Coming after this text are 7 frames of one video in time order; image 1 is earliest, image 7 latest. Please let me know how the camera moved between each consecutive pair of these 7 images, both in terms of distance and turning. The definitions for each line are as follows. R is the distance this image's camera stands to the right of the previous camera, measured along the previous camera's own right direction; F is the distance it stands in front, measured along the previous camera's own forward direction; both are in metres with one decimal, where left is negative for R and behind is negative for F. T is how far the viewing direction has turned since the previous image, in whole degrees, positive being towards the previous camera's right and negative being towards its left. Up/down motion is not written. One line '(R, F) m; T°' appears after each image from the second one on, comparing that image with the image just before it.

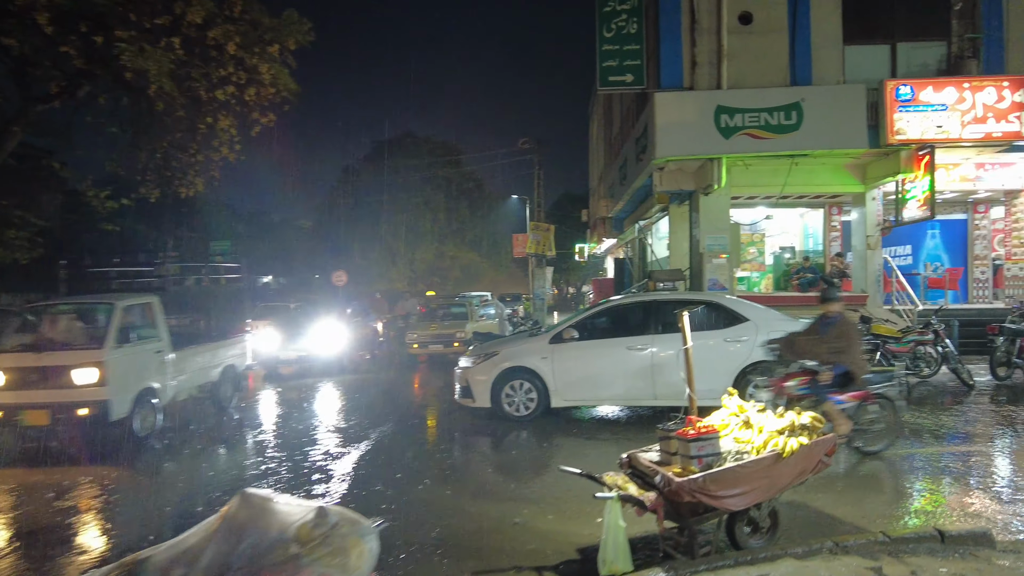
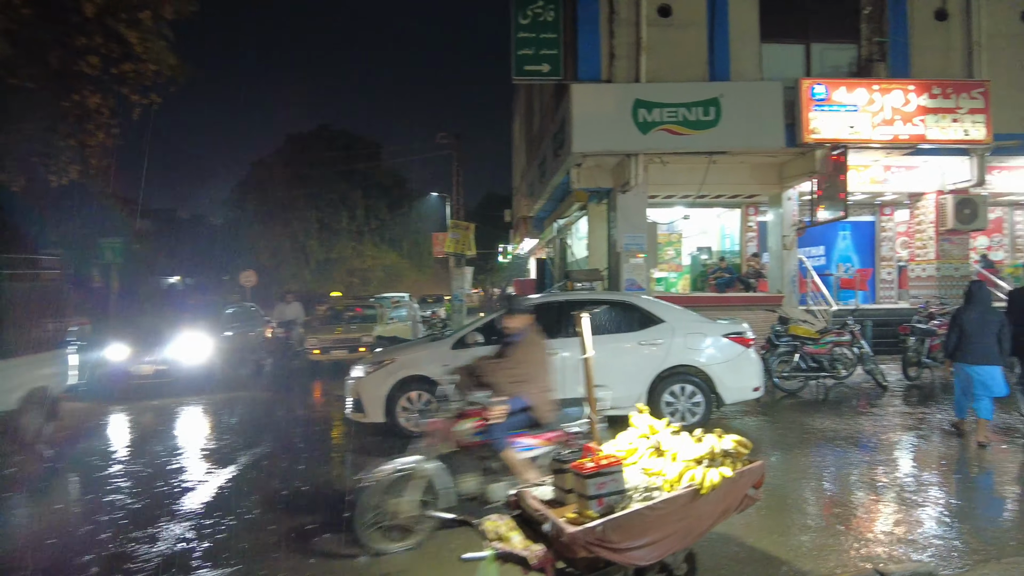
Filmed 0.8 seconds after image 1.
(+0.3, +0.7) m; +6°
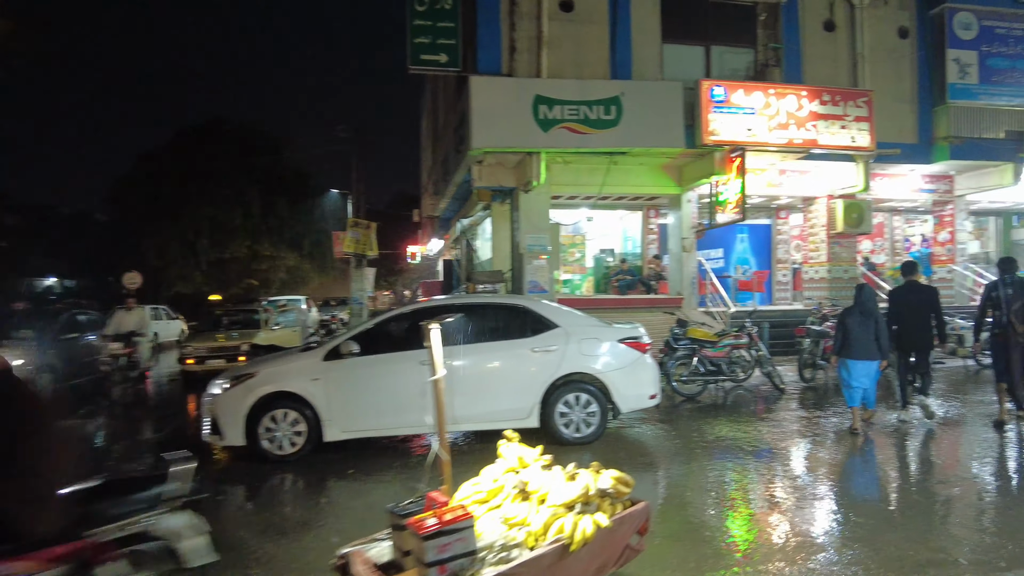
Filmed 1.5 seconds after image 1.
(+0.3, +0.5) m; +7°
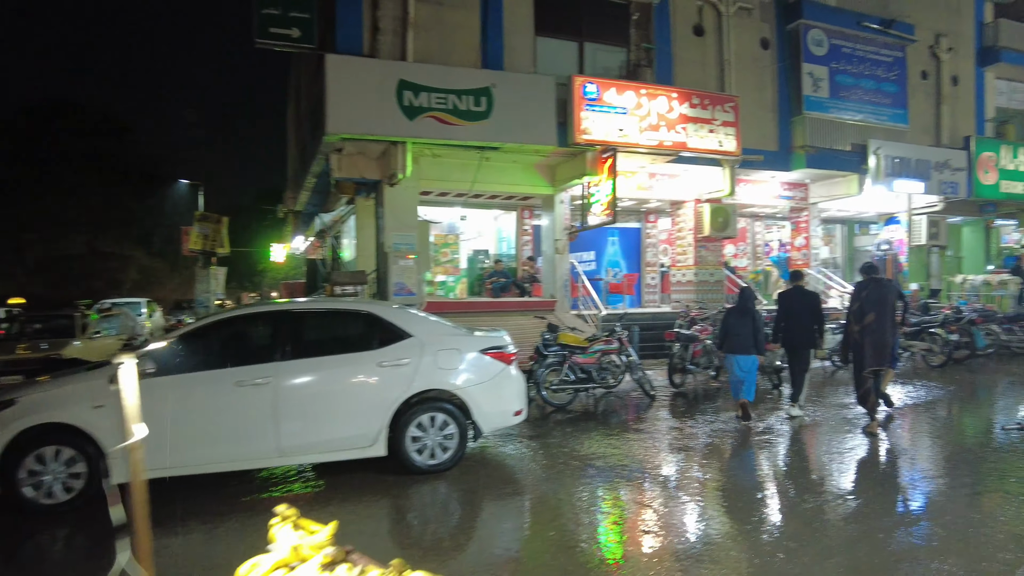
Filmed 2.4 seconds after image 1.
(+0.3, +0.7) m; +10°
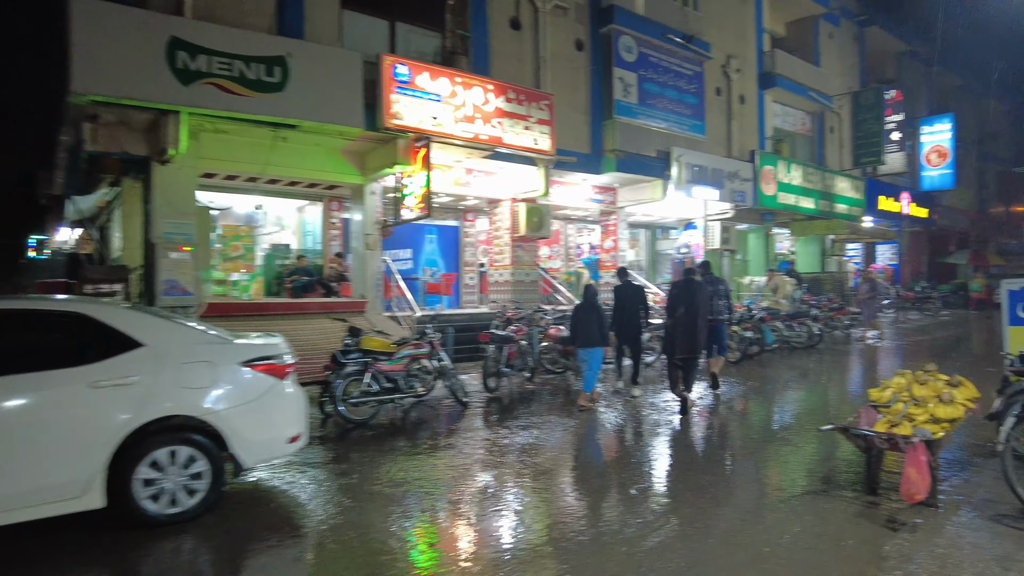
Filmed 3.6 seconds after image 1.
(+0.3, +0.8) m; +15°
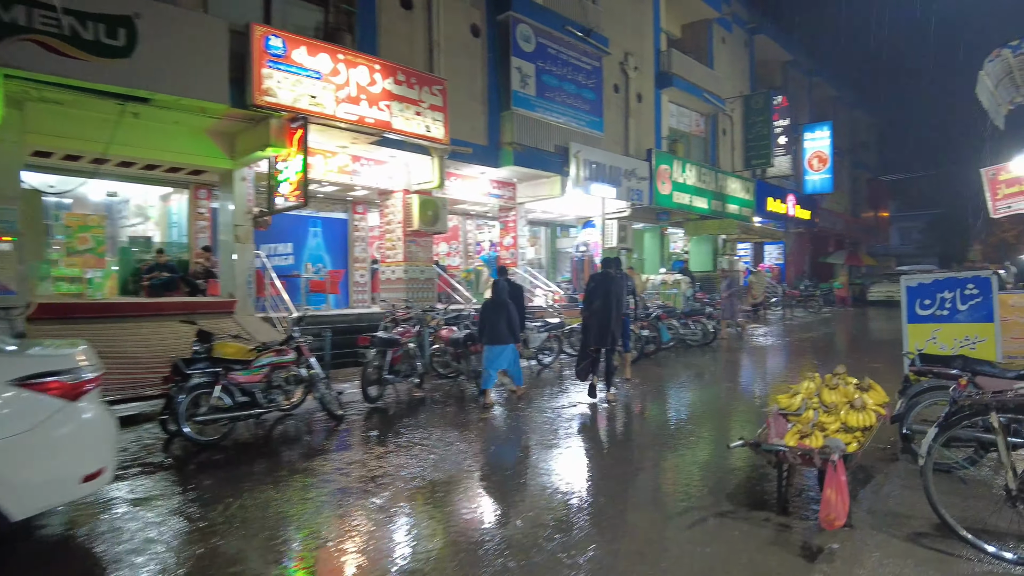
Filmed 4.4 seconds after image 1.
(+0.2, +0.7) m; +8°
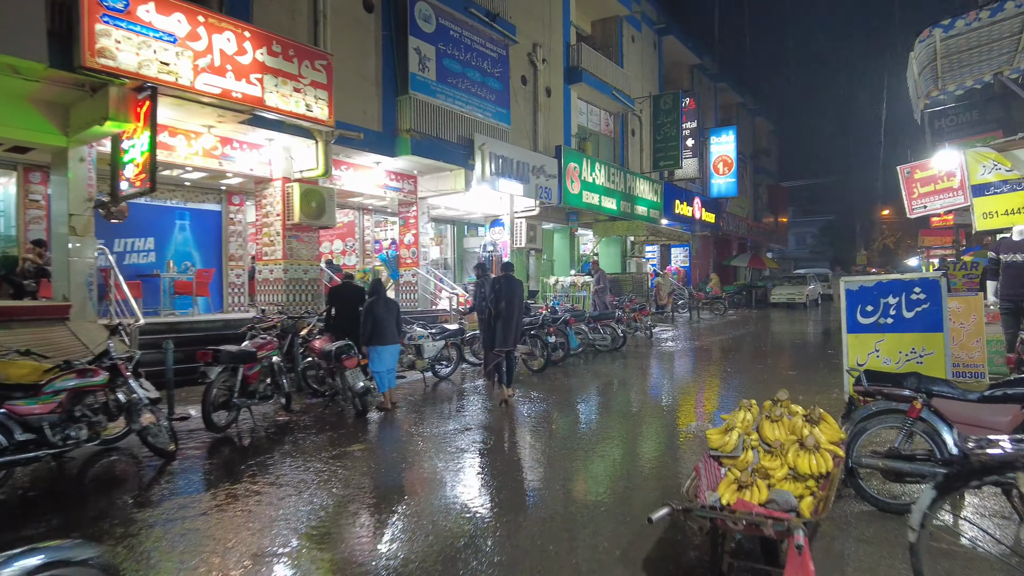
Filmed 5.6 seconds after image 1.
(+0.3, +1.1) m; +8°
